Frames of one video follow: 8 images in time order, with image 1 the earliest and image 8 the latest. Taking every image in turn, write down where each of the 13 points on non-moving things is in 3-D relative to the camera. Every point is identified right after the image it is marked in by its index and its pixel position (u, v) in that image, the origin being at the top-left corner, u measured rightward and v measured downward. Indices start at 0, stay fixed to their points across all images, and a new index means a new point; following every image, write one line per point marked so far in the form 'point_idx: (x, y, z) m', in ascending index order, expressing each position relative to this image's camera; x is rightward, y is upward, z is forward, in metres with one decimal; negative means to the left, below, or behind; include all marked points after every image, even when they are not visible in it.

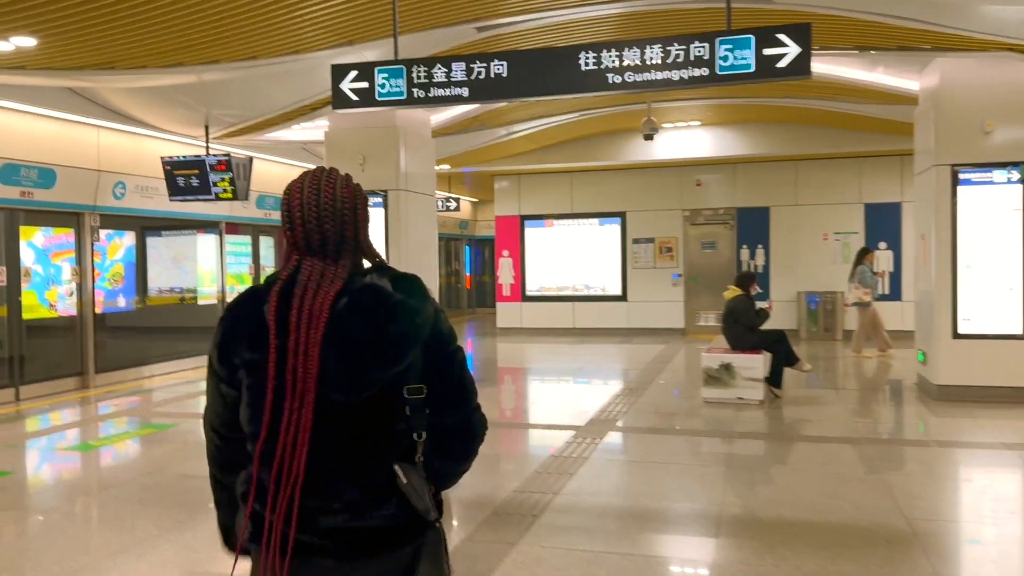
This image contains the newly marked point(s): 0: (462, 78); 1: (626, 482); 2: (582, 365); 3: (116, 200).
0: (-0.3, +1.3, +5.2) m
1: (+0.8, -1.3, +5.6) m
2: (+1.1, -1.2, +13.3) m
3: (-4.8, +1.1, +10.3) m
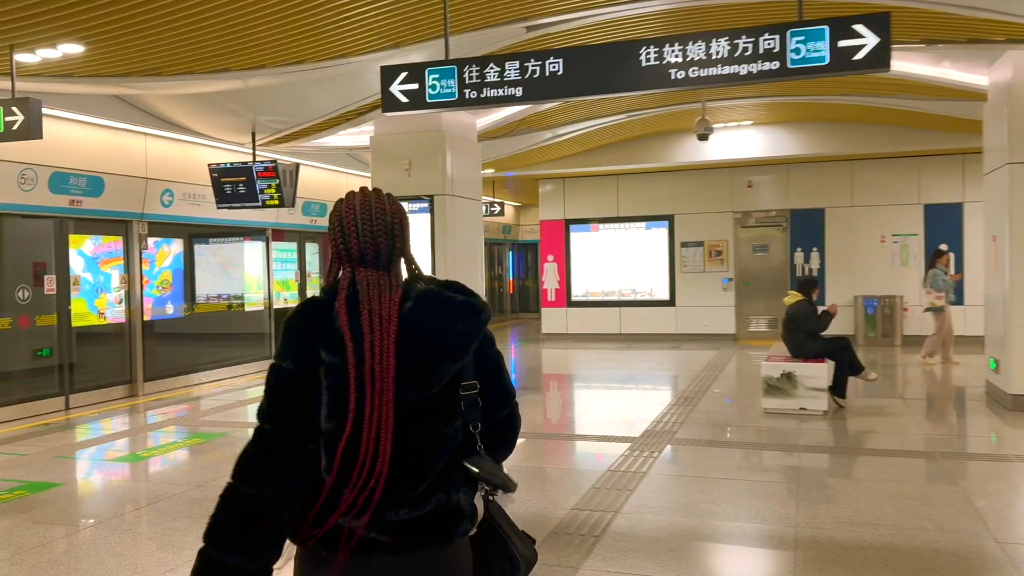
0: (0.0, +1.3, +5.0) m
1: (+1.1, -1.3, +5.3) m
2: (+1.8, -1.3, +13.0) m
3: (-4.3, +1.0, +10.3) m
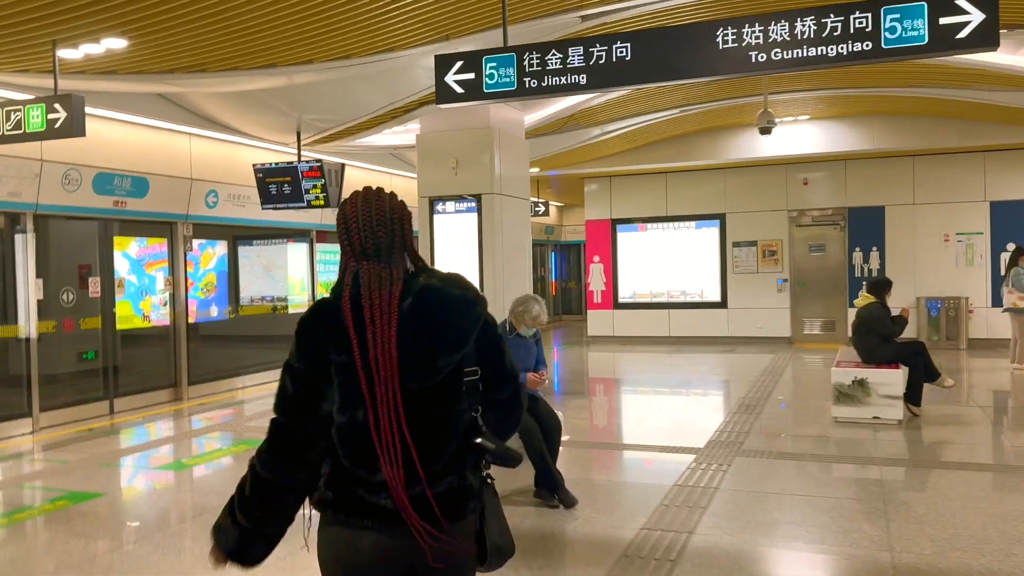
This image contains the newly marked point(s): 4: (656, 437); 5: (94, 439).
0: (+0.4, +1.2, +4.7) m
1: (+1.5, -1.3, +4.9) m
2: (+2.6, -1.3, +12.5) m
3: (-3.7, +1.0, +10.1) m
4: (+1.3, -1.3, +7.6) m
5: (-3.8, -1.4, +7.7) m
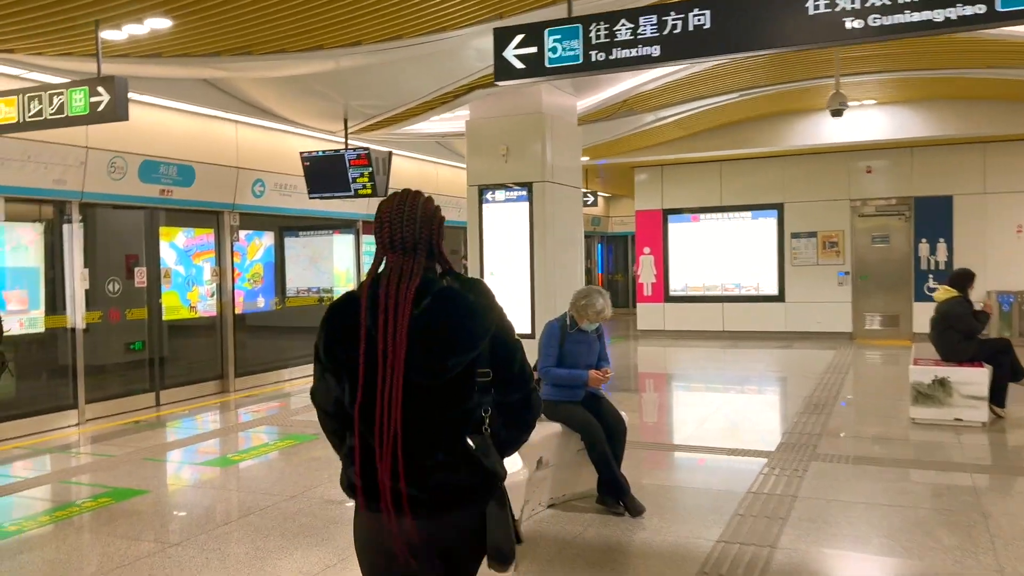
0: (+0.7, +1.3, +4.3) m
1: (+1.8, -1.3, +4.5) m
2: (+3.3, -1.2, +12.1) m
3: (-3.0, +1.1, +10.0) m
4: (+1.7, -1.3, +7.2) m
5: (-3.3, -1.3, +7.6) m
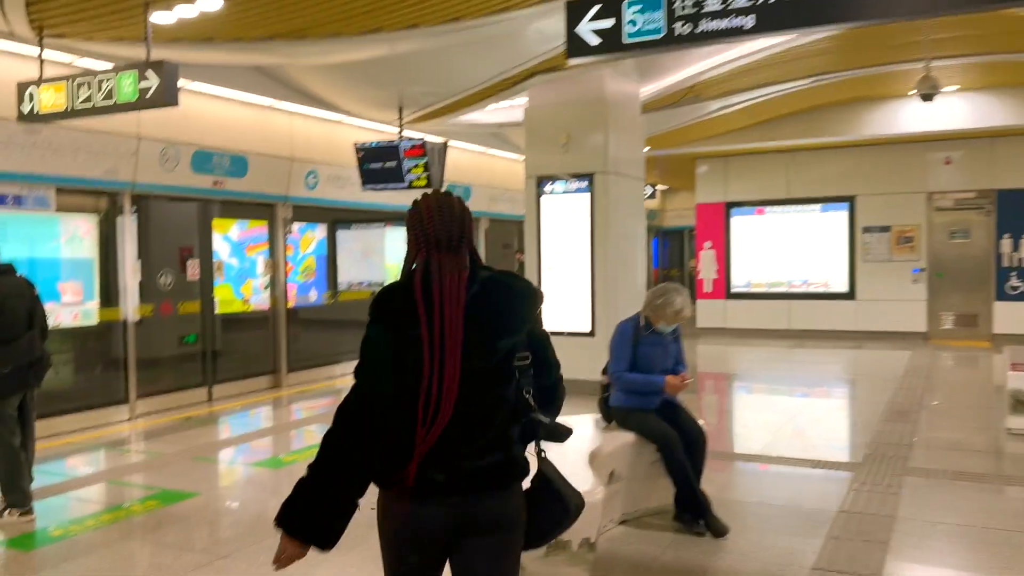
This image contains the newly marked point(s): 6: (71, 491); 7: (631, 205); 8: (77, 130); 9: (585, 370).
0: (+1.1, +1.3, +3.9) m
1: (+2.2, -1.3, +4.0) m
2: (+4.1, -1.2, +11.5) m
3: (-2.4, +1.1, +9.8) m
4: (+2.2, -1.3, +6.7) m
5: (-2.8, -1.2, +7.4) m
6: (-2.8, -1.3, +5.4) m
7: (+1.2, +0.9, +8.8) m
8: (-3.6, +1.3, +7.0) m
9: (+0.7, -0.8, +8.4) m
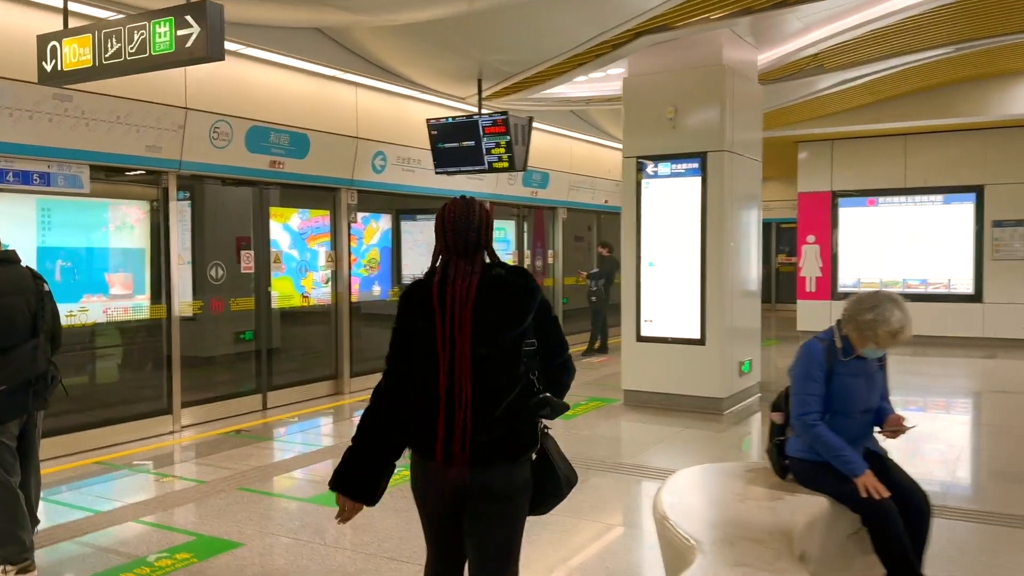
0: (+1.6, +1.3, +2.6) m
1: (+2.7, -1.3, +2.7) m
2: (+5.1, -1.2, +10.1) m
3: (-1.4, +1.2, +8.7) m
4: (+2.9, -1.3, +5.4) m
5: (-2.1, -1.2, +6.5) m
6: (-2.2, -1.3, +4.4) m
7: (+2.1, +0.9, +7.5) m
8: (-2.9, +1.4, +6.1) m
9: (+1.6, -0.8, +7.2) m
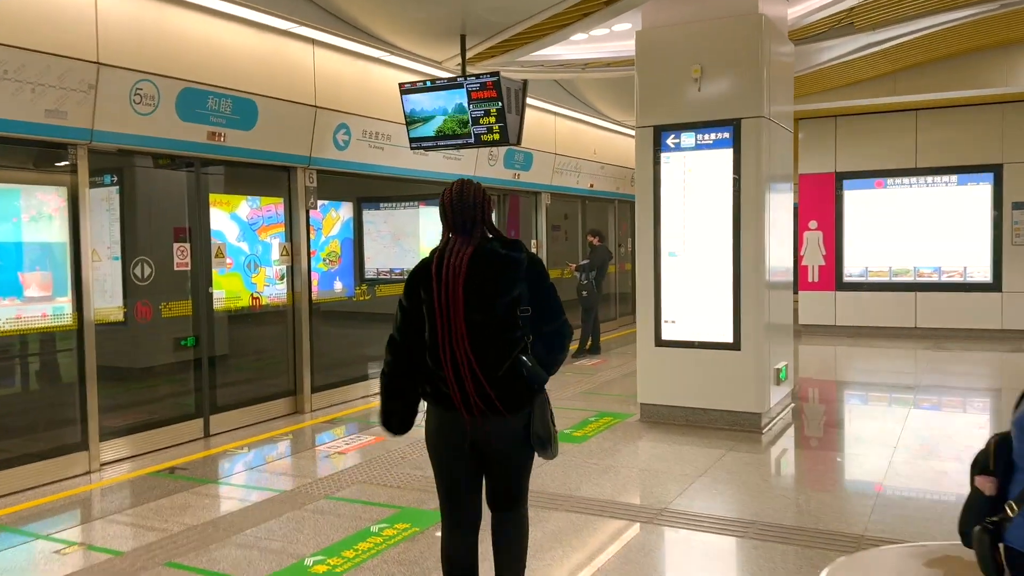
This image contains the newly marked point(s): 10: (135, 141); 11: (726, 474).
0: (+1.8, +1.3, +1.5) m
1: (+2.9, -1.3, +1.6) m
2: (+4.9, -1.1, +9.1) m
3: (-1.5, +1.2, +7.4) m
4: (+3.0, -1.2, +4.3) m
5: (-2.0, -1.2, +5.1) m
6: (-2.1, -1.3, +3.1) m
7: (+2.0, +0.9, +6.4) m
8: (-2.8, +1.3, +4.7) m
9: (+1.5, -0.8, +6.1) m
10: (-2.5, +1.0, +5.6) m
11: (+1.3, -1.1, +5.2) m
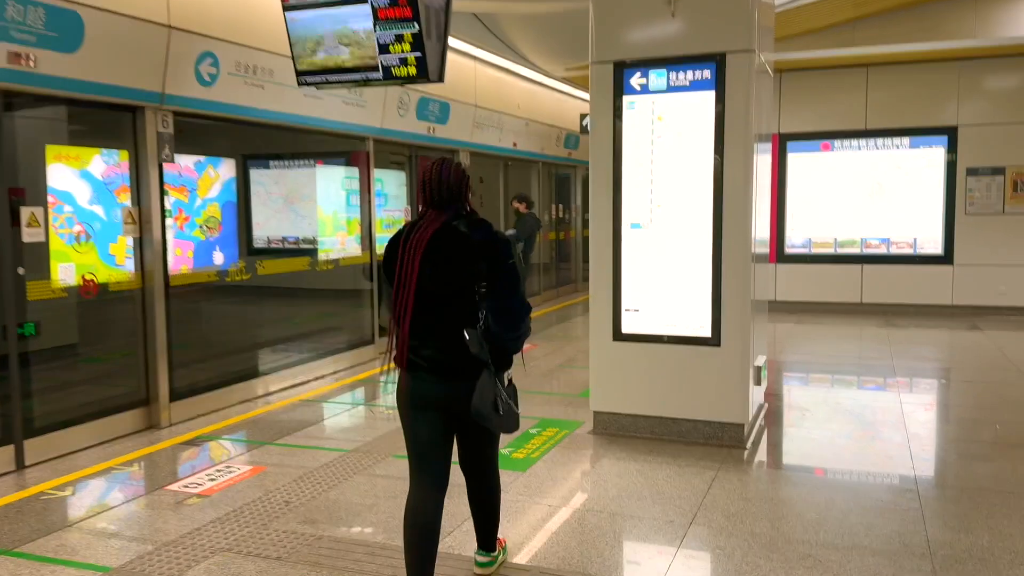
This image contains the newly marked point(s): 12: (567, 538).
0: (+1.9, +1.2, +0.3) m
1: (+2.9, -1.4, +0.7) m
2: (+4.1, -0.8, +8.3) m
3: (-2.1, +1.4, +5.8) m
4: (+2.7, -1.2, +3.3) m
5: (-2.4, -1.1, +3.6) m
6: (-2.1, -1.3, +1.5) m
7: (+1.6, +1.1, +5.2) m
8: (-3.1, +1.4, +2.9) m
9: (+1.1, -0.7, +4.9) m
10: (-2.9, +1.1, +3.9) m
11: (+1.0, -1.1, +4.0) m
12: (+0.2, -1.1, +3.7) m
